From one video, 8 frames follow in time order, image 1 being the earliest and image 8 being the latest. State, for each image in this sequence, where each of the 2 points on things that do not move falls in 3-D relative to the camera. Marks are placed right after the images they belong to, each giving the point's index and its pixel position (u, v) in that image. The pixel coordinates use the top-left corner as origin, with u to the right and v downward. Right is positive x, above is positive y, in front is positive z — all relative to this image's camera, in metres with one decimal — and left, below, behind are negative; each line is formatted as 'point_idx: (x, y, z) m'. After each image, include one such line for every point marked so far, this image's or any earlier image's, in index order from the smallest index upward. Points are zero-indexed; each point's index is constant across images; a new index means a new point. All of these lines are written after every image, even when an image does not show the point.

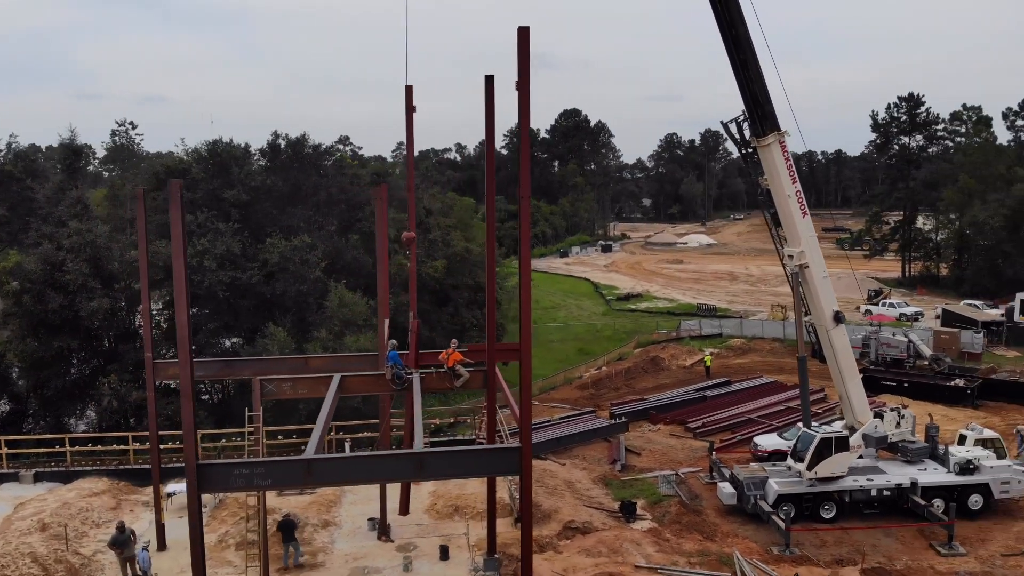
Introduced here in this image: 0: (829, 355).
0: (+6.7, -1.5, +18.8) m
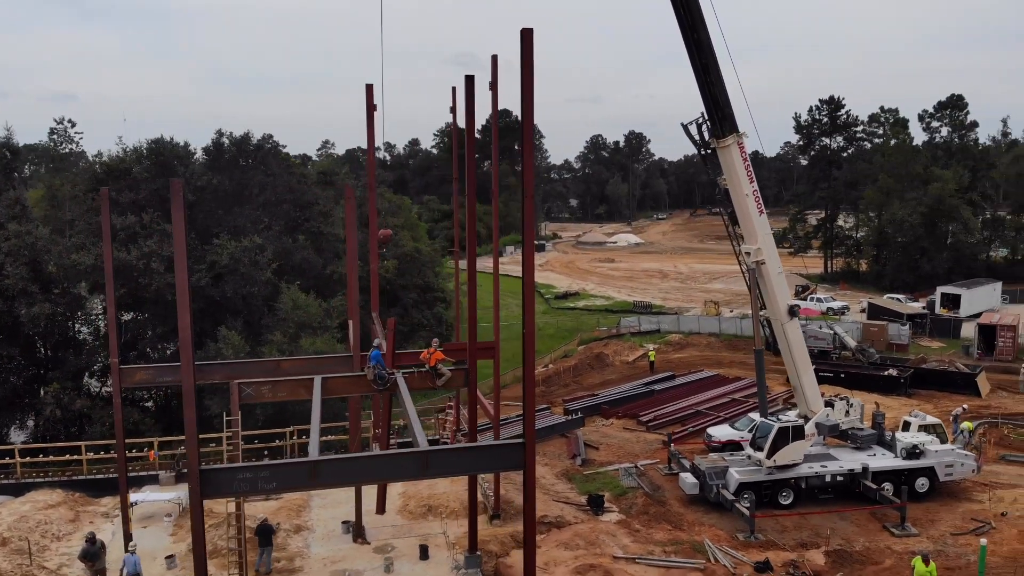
0: (+6.0, -1.4, +19.5) m
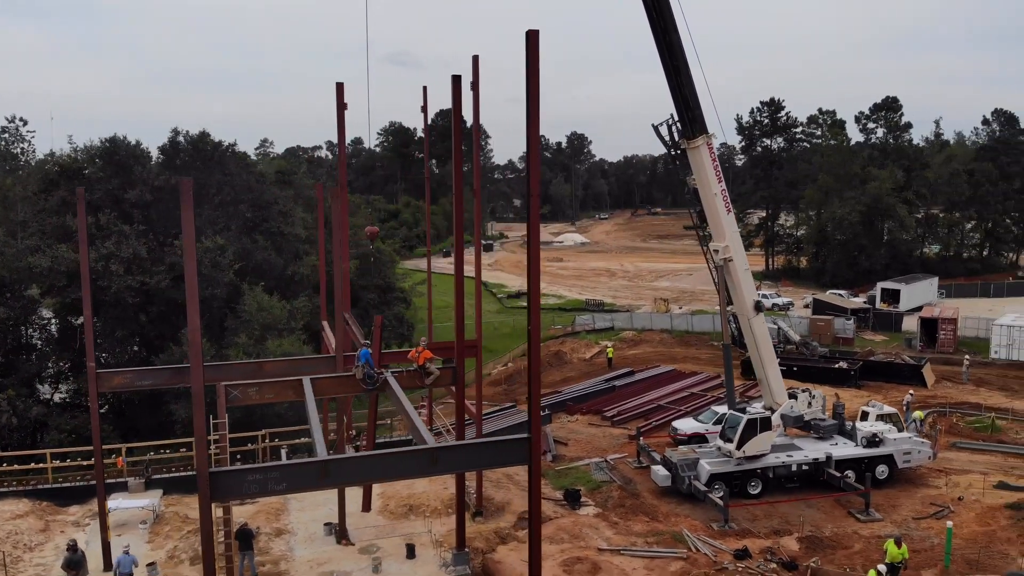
0: (+5.4, -1.3, +20.1) m
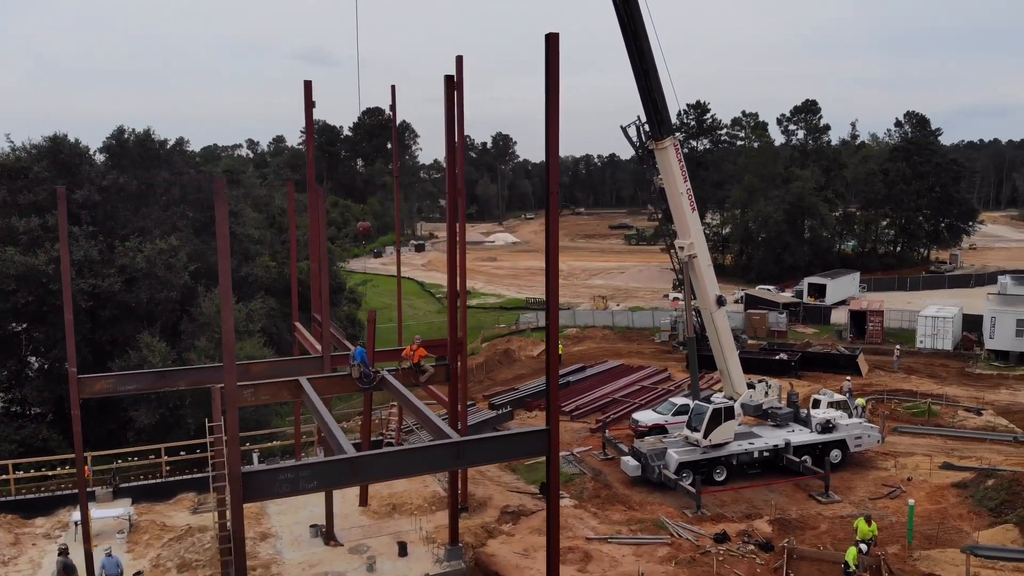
0: (+4.7, -1.2, +20.9) m
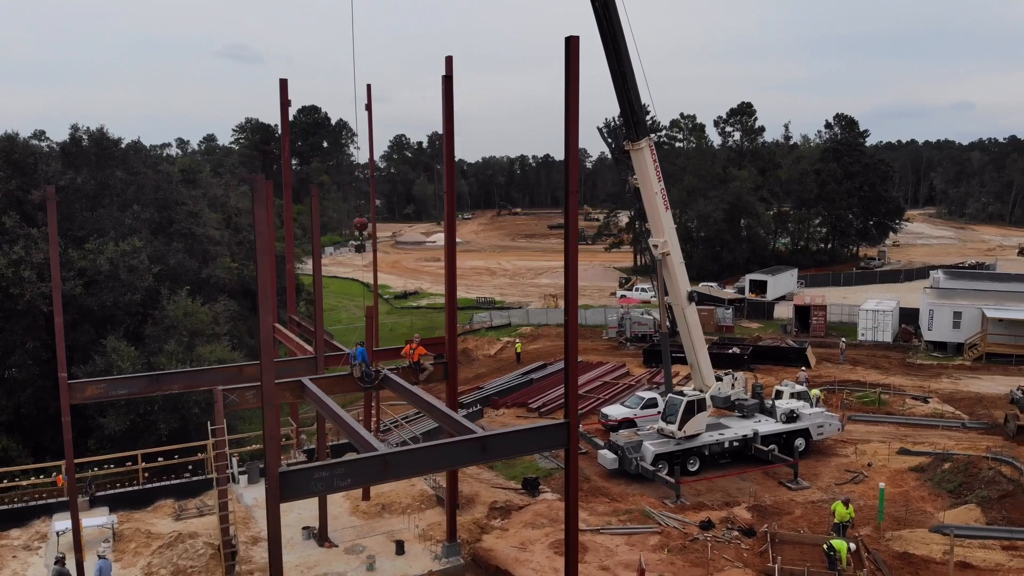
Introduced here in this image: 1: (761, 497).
0: (+4.2, -1.1, +21.5) m
1: (+5.5, -4.6, +19.6) m
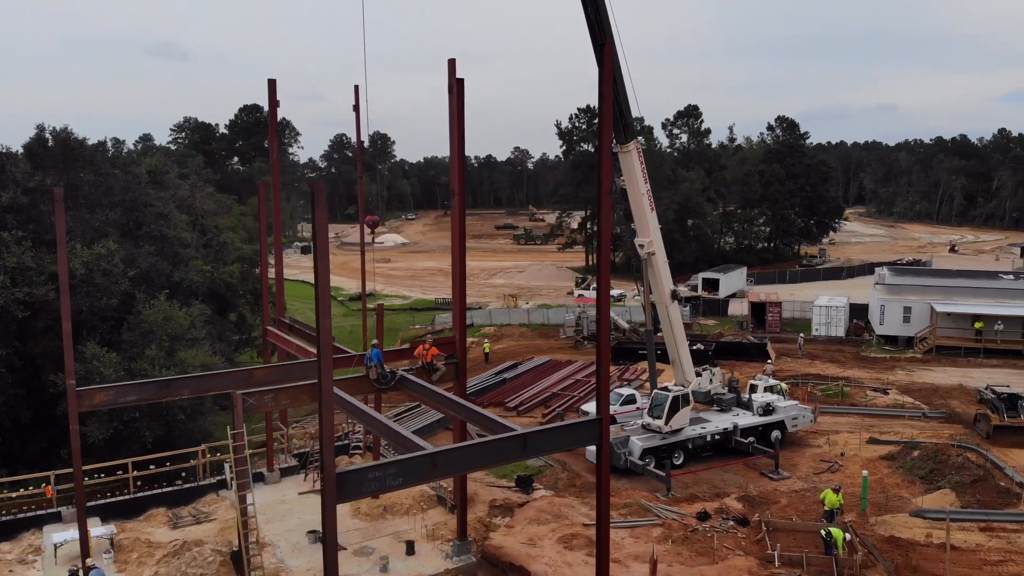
0: (+3.9, -1.1, +22.1) m
1: (+5.4, -4.6, +20.3) m
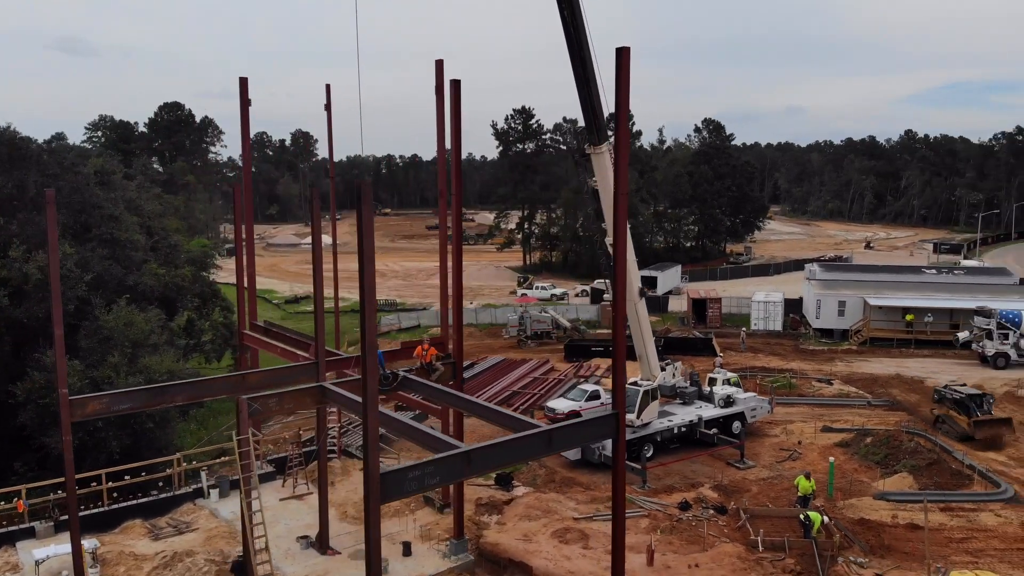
0: (+3.1, -1.0, +22.6) m
1: (+4.9, -4.5, +21.0) m
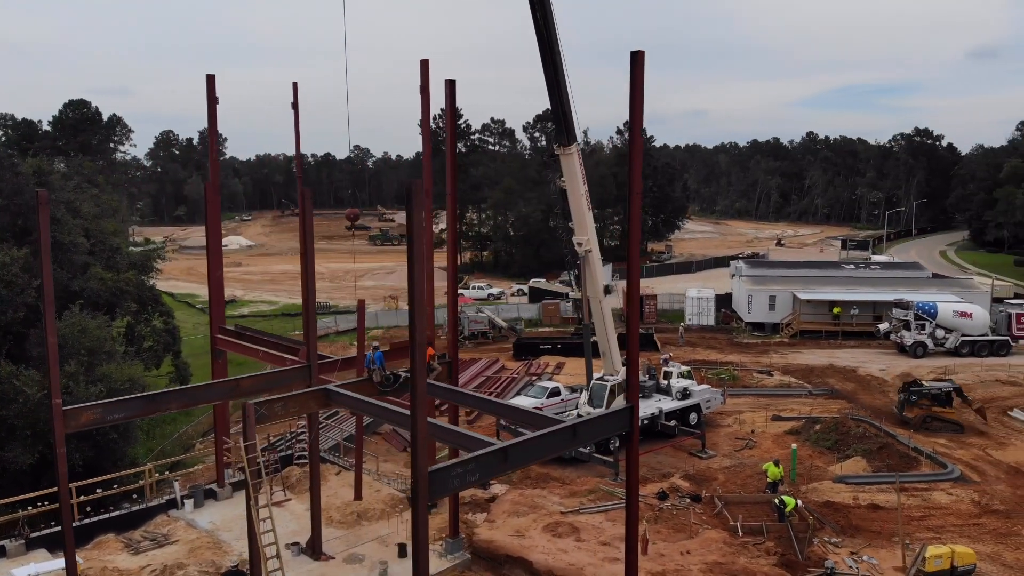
0: (+2.2, -0.9, +23.1) m
1: (+4.2, -4.4, +21.7) m
